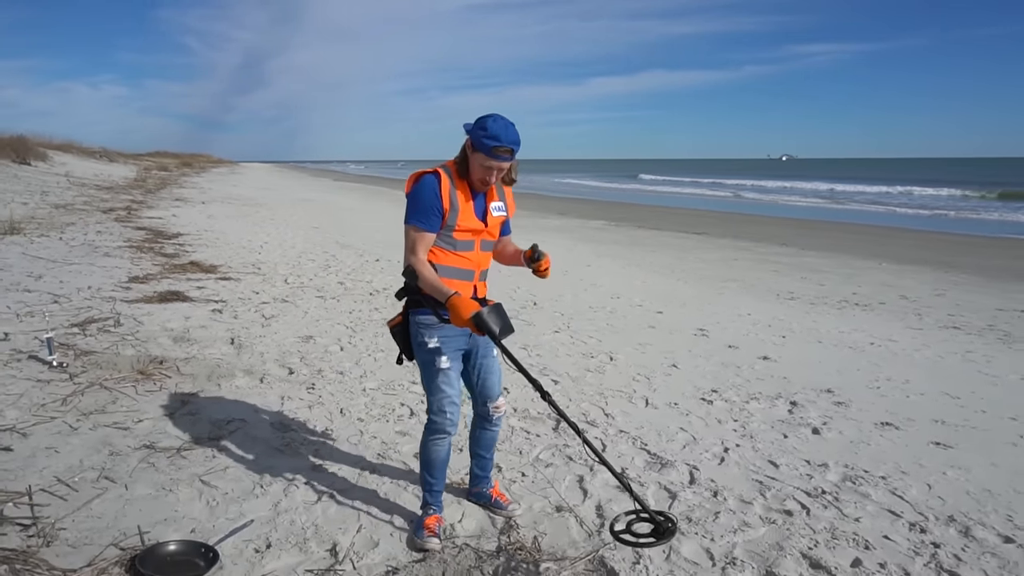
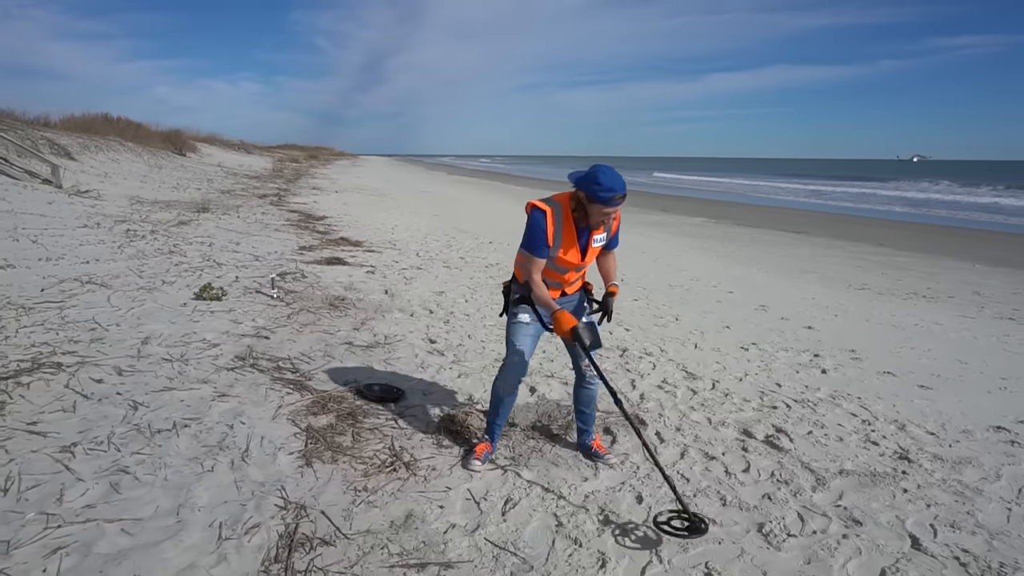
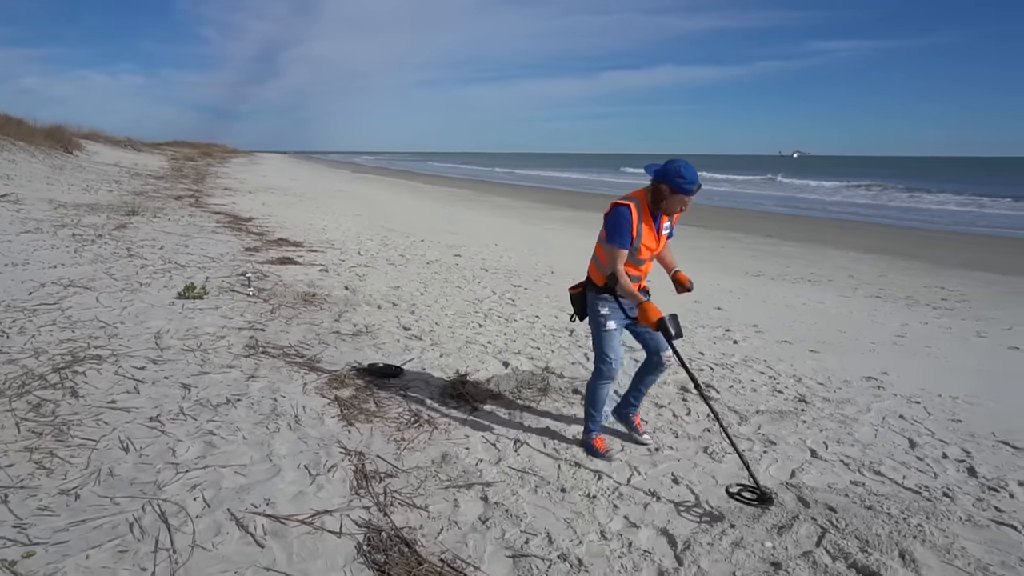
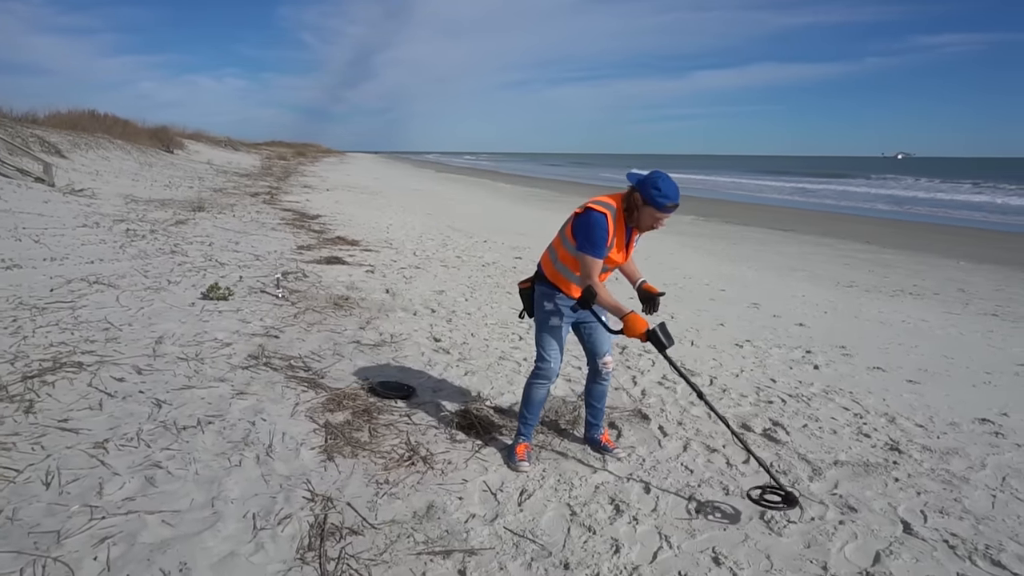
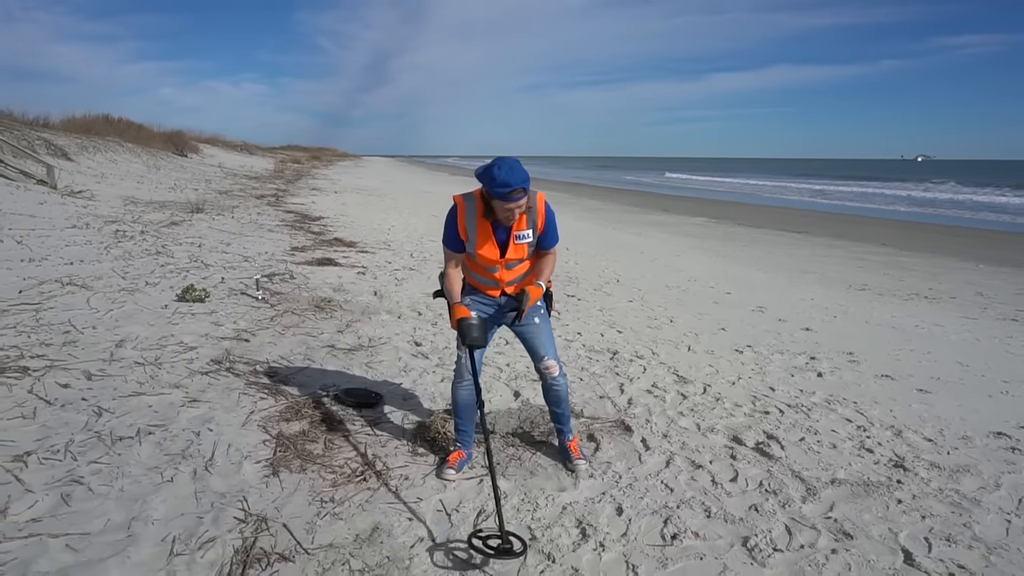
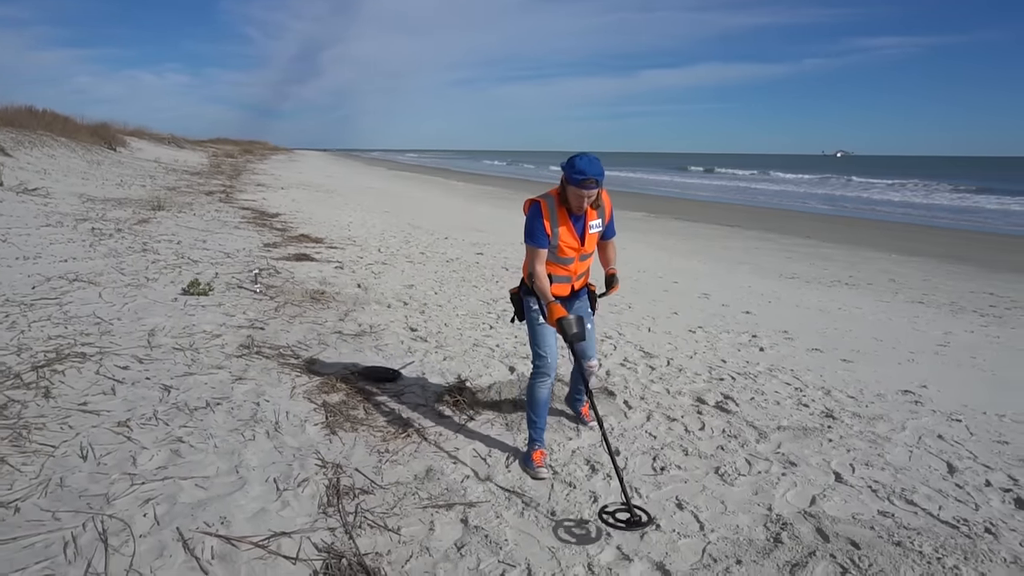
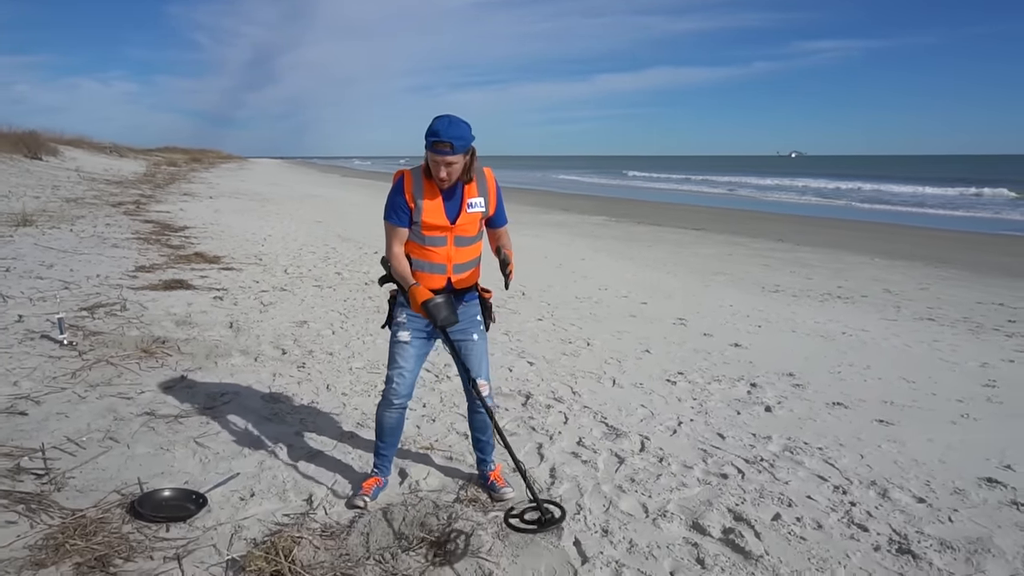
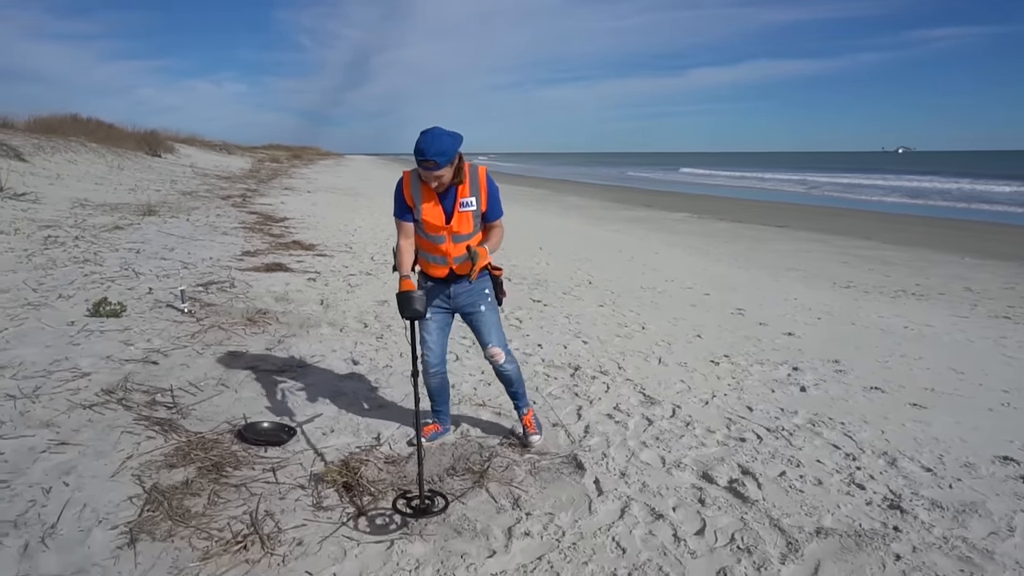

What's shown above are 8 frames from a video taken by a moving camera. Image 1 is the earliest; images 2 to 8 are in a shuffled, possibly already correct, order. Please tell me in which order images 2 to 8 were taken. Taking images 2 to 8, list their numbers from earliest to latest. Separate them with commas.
7, 8, 5, 2, 4, 6, 3
